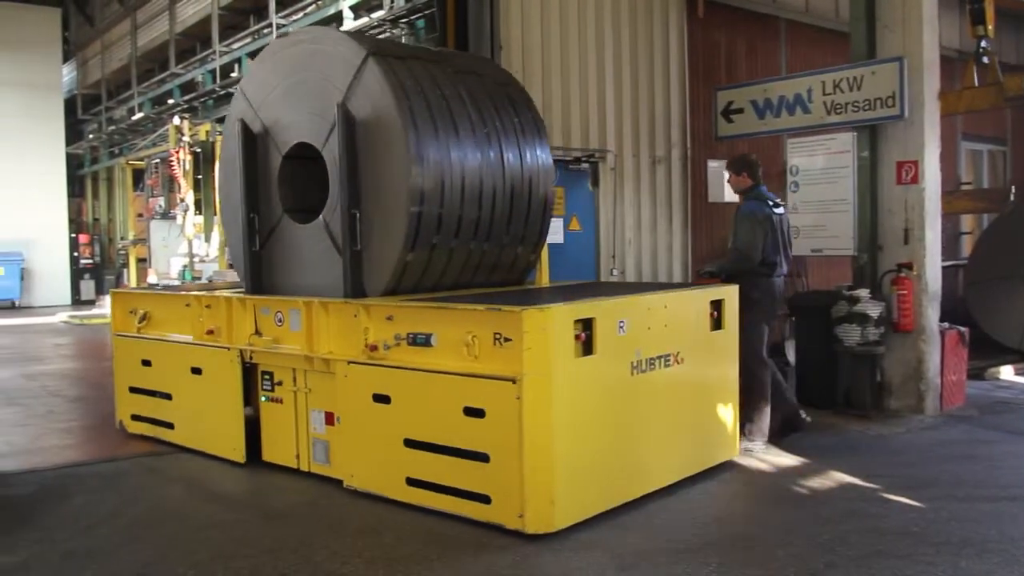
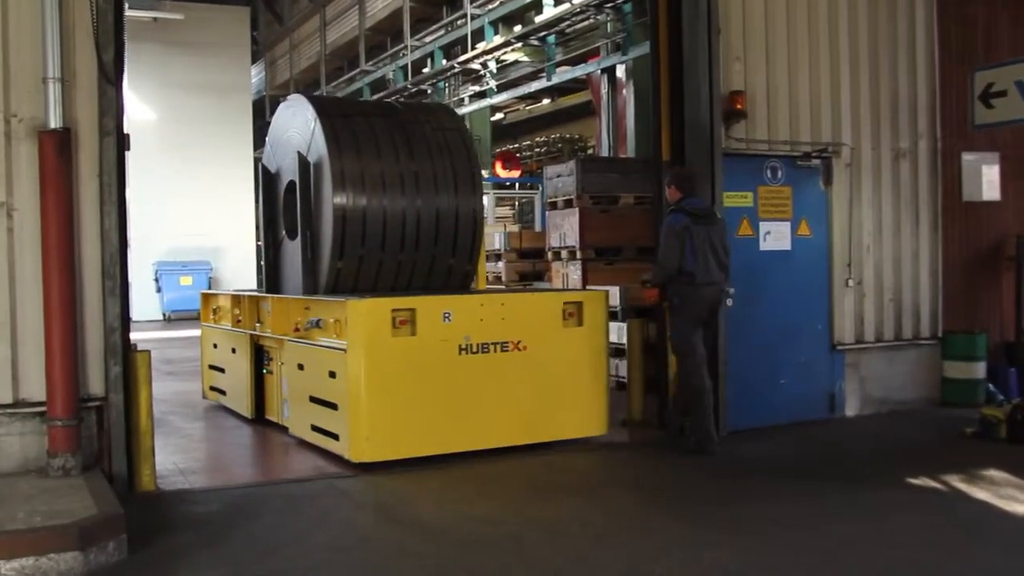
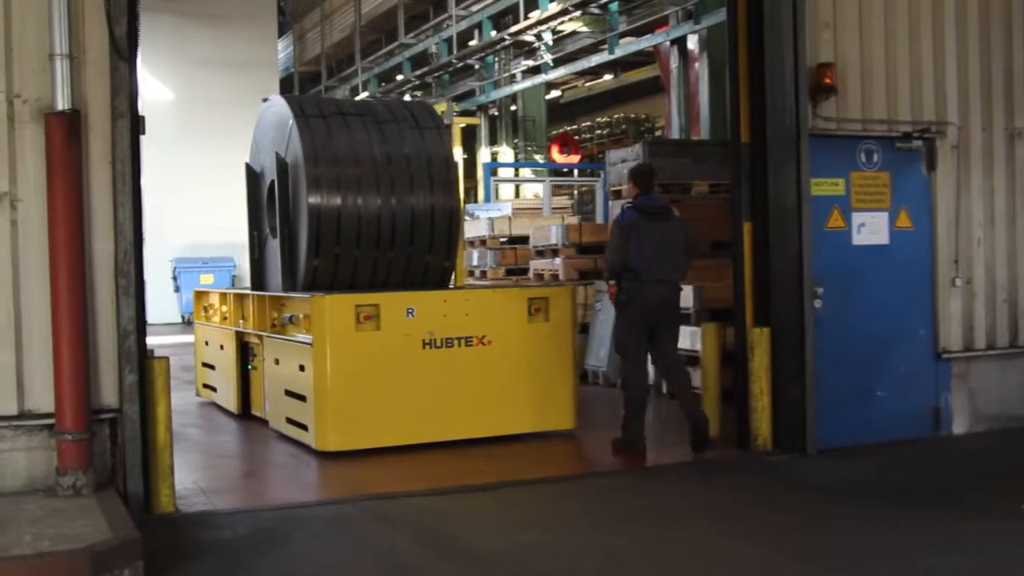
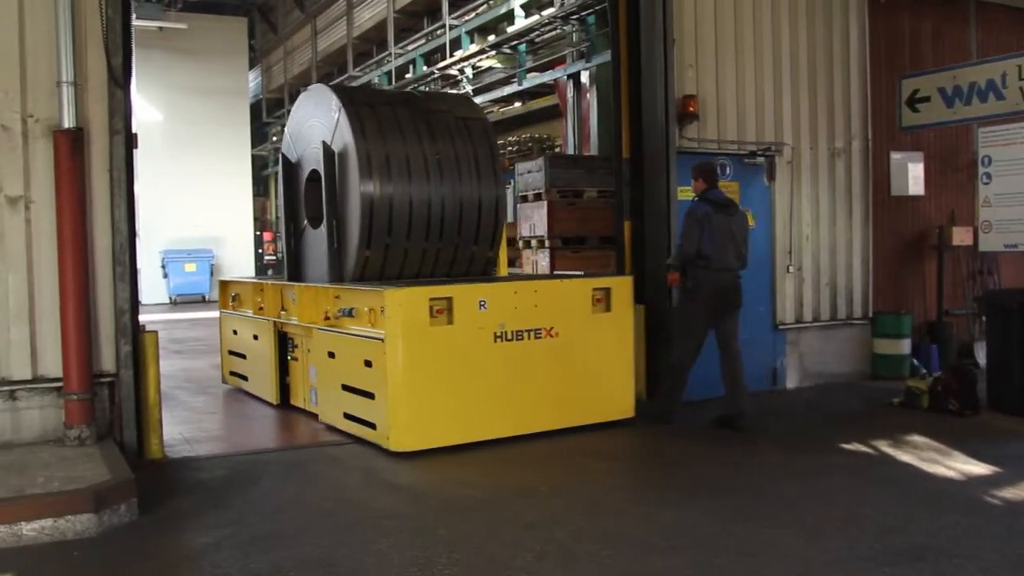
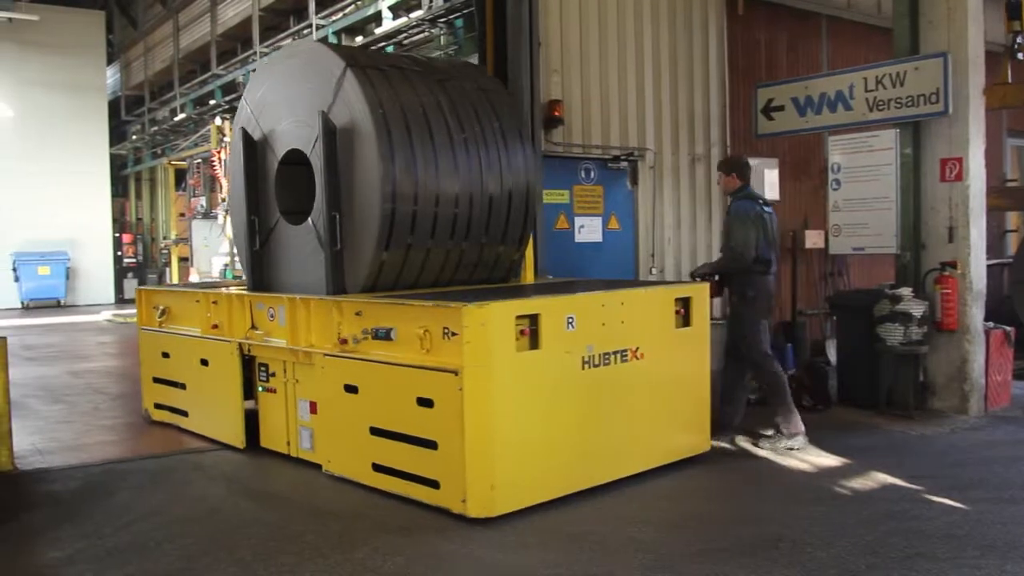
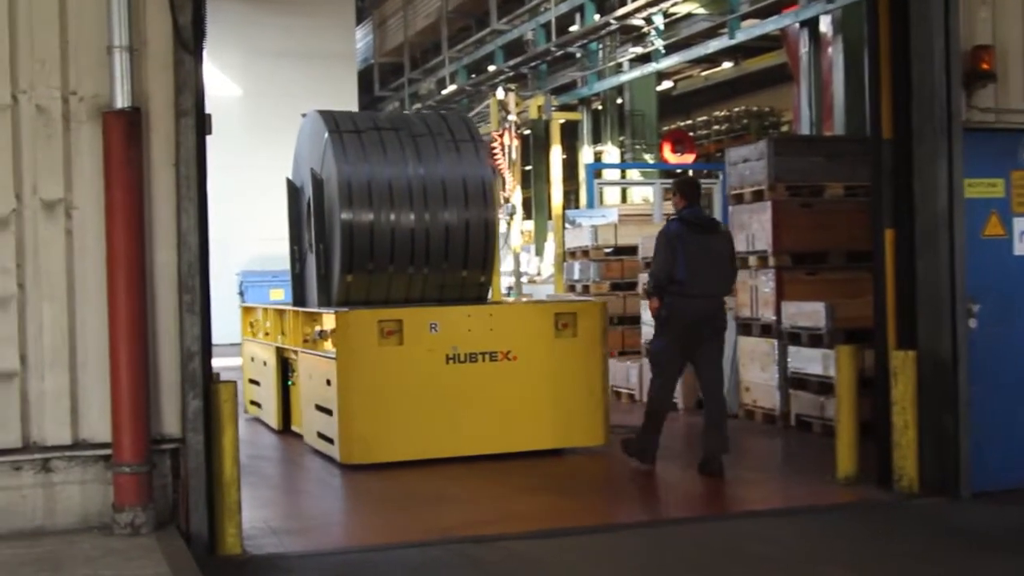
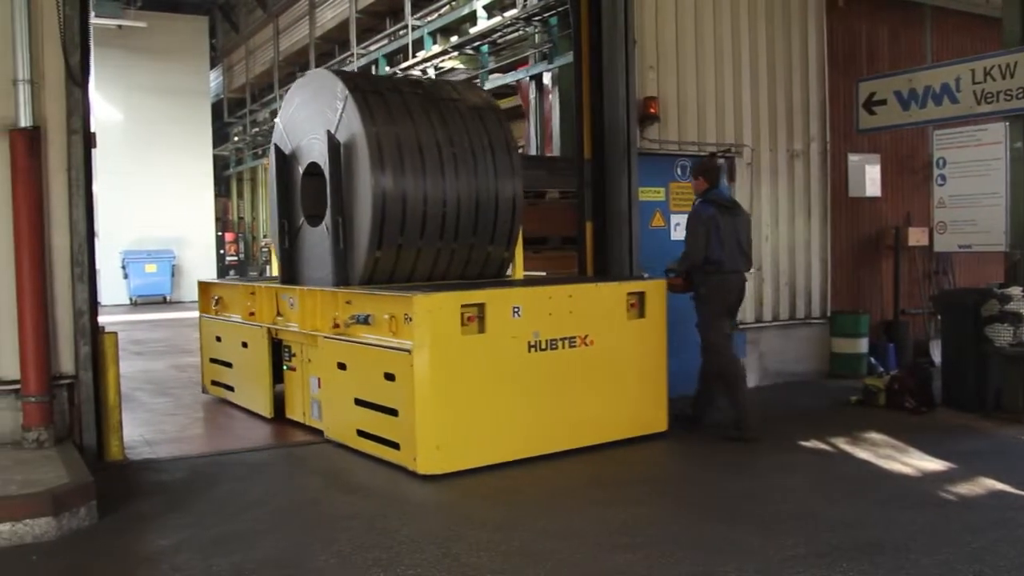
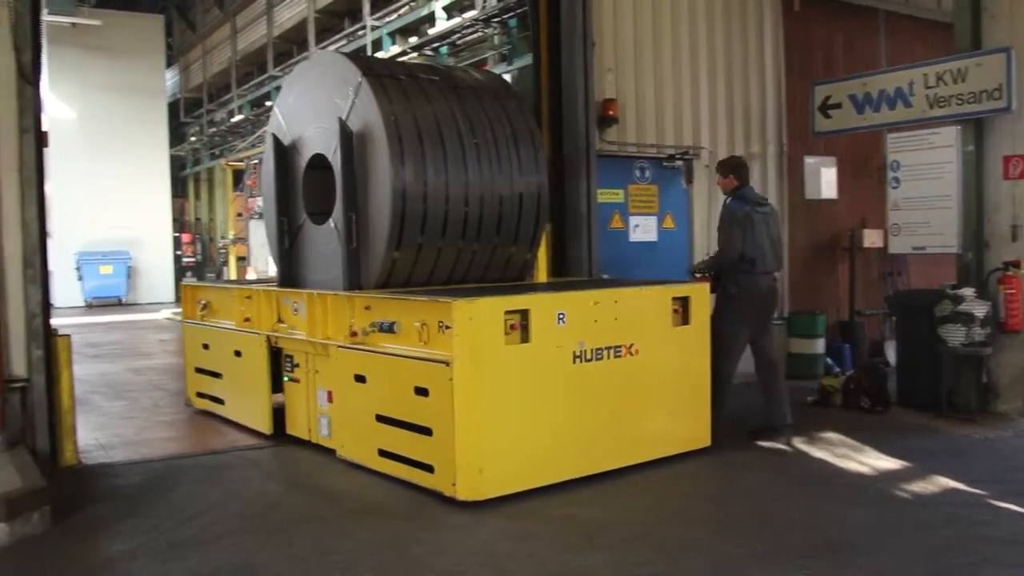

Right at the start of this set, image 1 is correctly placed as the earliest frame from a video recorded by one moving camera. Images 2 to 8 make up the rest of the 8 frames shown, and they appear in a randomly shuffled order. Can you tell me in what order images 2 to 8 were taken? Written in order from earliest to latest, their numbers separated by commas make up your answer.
5, 8, 7, 4, 2, 3, 6
